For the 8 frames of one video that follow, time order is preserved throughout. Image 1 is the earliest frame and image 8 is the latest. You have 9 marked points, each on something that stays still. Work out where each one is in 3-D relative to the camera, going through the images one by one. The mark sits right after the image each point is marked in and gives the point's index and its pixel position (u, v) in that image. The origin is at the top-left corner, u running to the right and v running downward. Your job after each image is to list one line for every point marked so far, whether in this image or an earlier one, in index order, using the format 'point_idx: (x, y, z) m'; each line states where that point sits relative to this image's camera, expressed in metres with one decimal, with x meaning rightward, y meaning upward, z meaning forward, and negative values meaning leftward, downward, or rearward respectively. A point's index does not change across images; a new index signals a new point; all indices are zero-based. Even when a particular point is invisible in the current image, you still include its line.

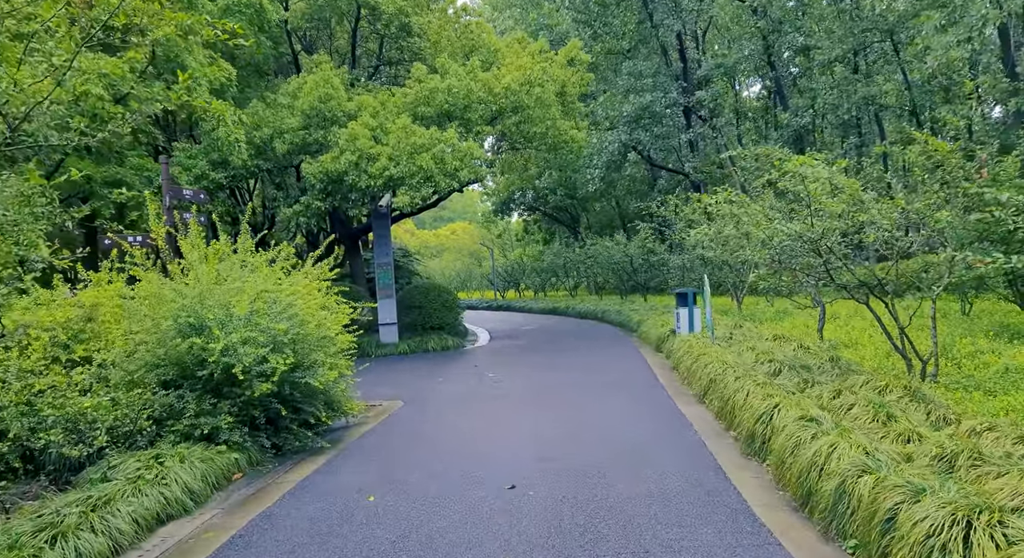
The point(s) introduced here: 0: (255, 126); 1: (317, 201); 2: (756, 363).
0: (-4.6, +2.8, +14.7) m
1: (-3.4, +1.4, +14.3) m
2: (+2.3, -0.8, +7.7) m
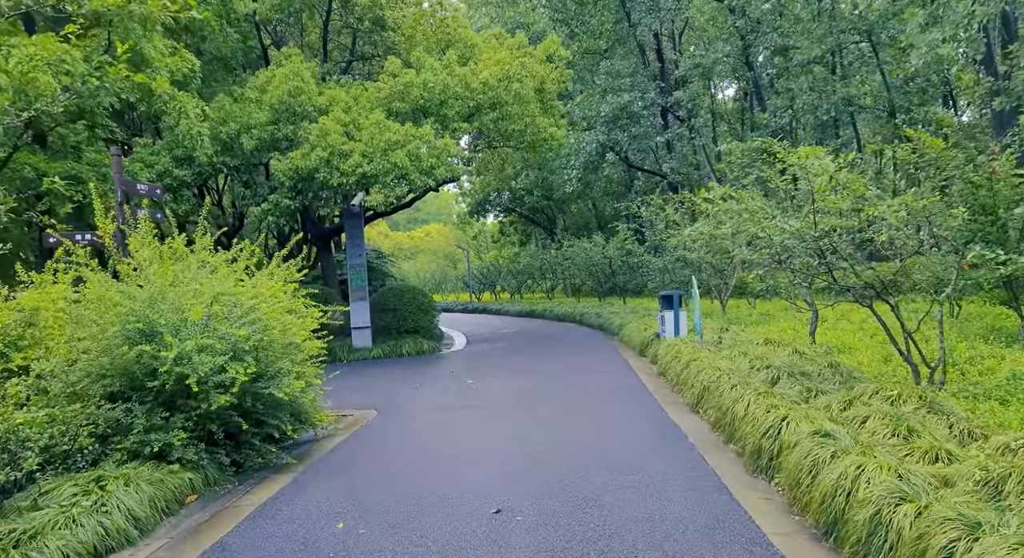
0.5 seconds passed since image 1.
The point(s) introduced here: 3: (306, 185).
0: (-5.0, +2.7, +14.0) m
1: (-3.8, +1.3, +13.7) m
2: (+2.1, -0.8, +7.3) m
3: (-3.5, +1.6, +13.8) m
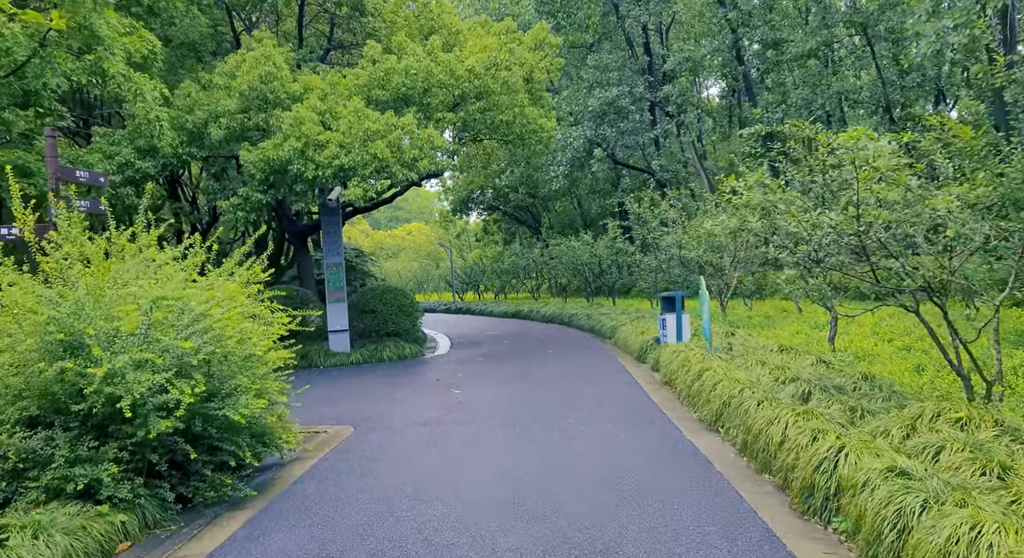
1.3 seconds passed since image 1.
0: (-5.2, +2.7, +13.1) m
1: (-4.0, +1.3, +12.8) m
2: (+2.1, -0.8, +6.5) m
3: (-3.7, +1.6, +12.9) m
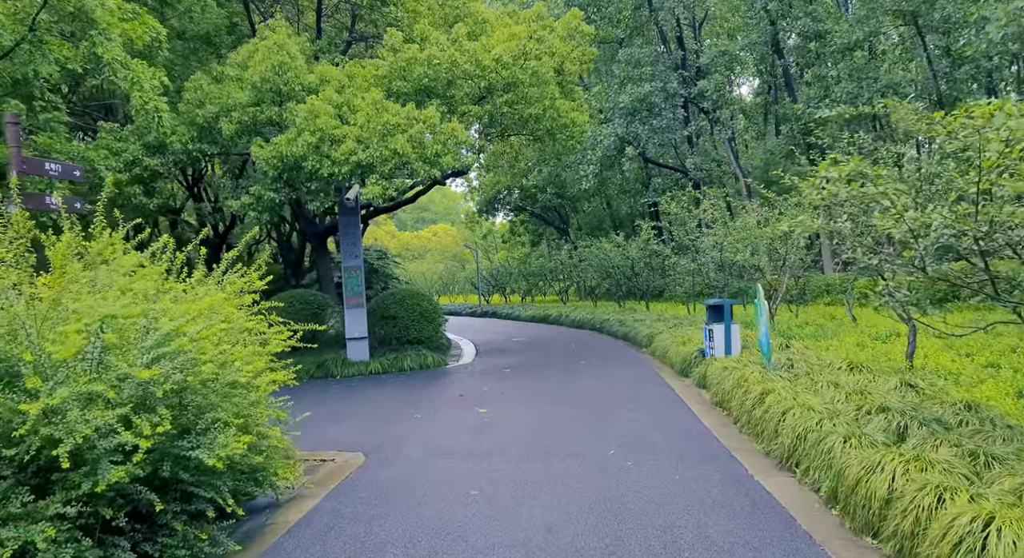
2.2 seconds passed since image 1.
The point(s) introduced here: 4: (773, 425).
0: (-4.7, +2.7, +12.3) m
1: (-3.6, +1.3, +12.0) m
2: (+2.3, -0.9, +5.5) m
3: (-3.2, +1.5, +12.0) m
4: (+1.9, -1.1, +5.9) m
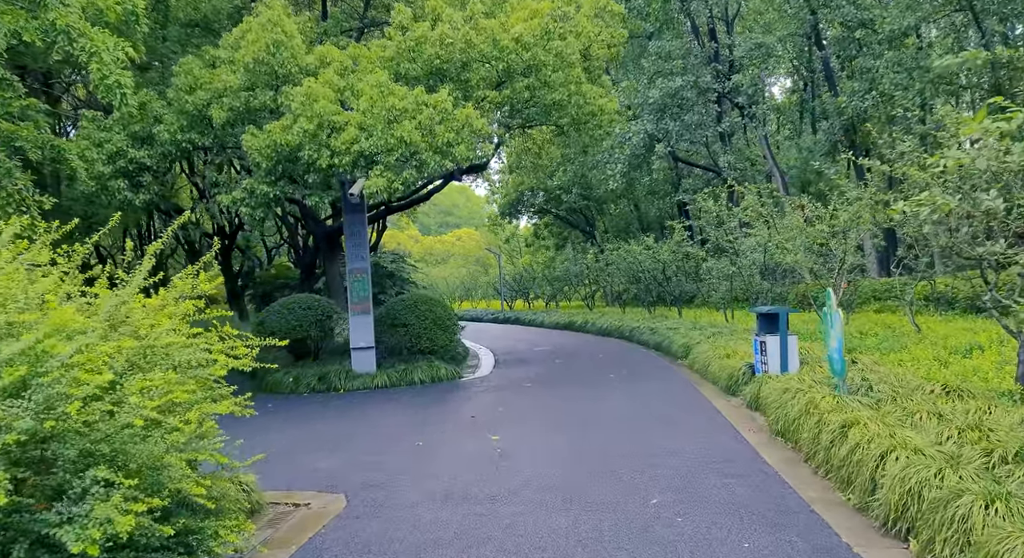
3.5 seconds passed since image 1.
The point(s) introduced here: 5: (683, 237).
0: (-4.4, +2.6, +11.2) m
1: (-3.3, +1.2, +10.8) m
2: (+2.4, -0.9, +4.1) m
3: (-3.0, +1.5, +10.9) m
4: (+2.0, -1.1, +4.5) m
5: (+4.1, +1.0, +19.7) m
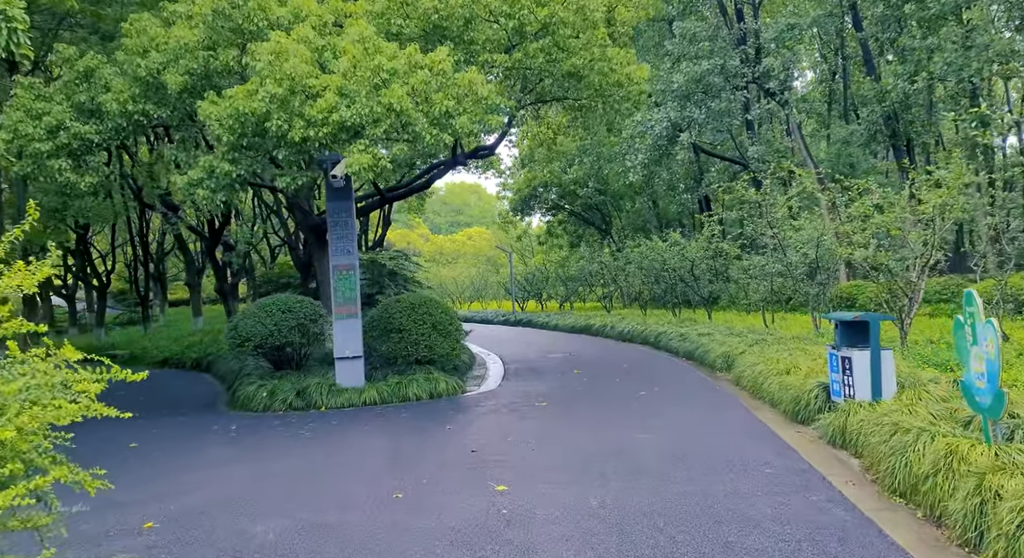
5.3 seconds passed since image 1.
0: (-4.3, +2.7, +9.4) m
1: (-3.1, +1.3, +9.0) m
2: (+2.4, -0.9, +2.2) m
3: (-2.8, +1.5, +9.1) m
4: (+2.0, -1.1, +2.7) m
5: (+4.4, +1.0, +17.9) m
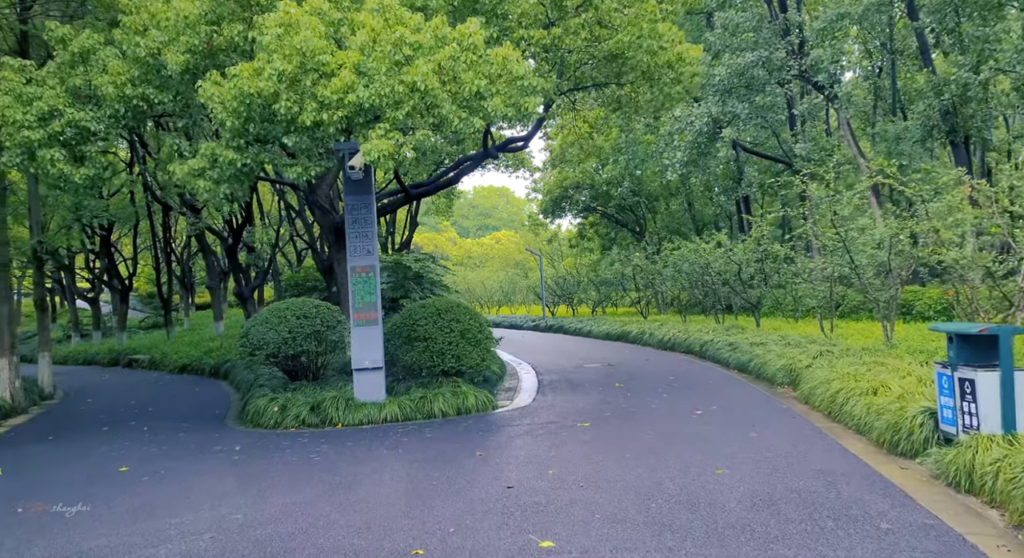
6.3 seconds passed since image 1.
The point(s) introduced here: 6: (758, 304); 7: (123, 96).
0: (-3.9, +2.6, +8.5) m
1: (-2.8, +1.2, +8.1) m
2: (+2.5, -0.9, +1.1) m
3: (-2.4, +1.5, +8.1) m
4: (+2.2, -1.1, +1.5) m
5: (+5.1, +0.9, +16.6) m
6: (+5.3, -0.5, +17.5) m
7: (-4.1, +1.9, +8.4) m
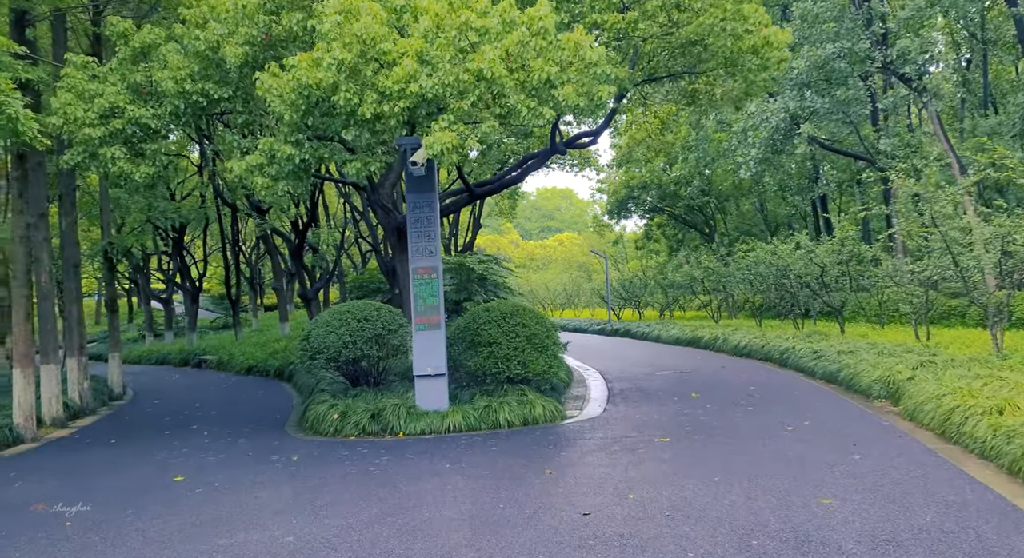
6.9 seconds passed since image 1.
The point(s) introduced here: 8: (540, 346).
0: (-3.2, +2.6, +8.2) m
1: (-2.1, +1.2, +7.7) m
2: (+2.7, -0.9, +0.3) m
3: (-1.8, +1.5, +7.7) m
4: (+2.3, -1.1, +0.8) m
5: (+6.4, +0.9, +15.6) m
6: (+6.7, -0.6, +16.5) m
7: (-3.4, +1.9, +8.2) m
8: (+0.3, -0.8, +9.7) m
